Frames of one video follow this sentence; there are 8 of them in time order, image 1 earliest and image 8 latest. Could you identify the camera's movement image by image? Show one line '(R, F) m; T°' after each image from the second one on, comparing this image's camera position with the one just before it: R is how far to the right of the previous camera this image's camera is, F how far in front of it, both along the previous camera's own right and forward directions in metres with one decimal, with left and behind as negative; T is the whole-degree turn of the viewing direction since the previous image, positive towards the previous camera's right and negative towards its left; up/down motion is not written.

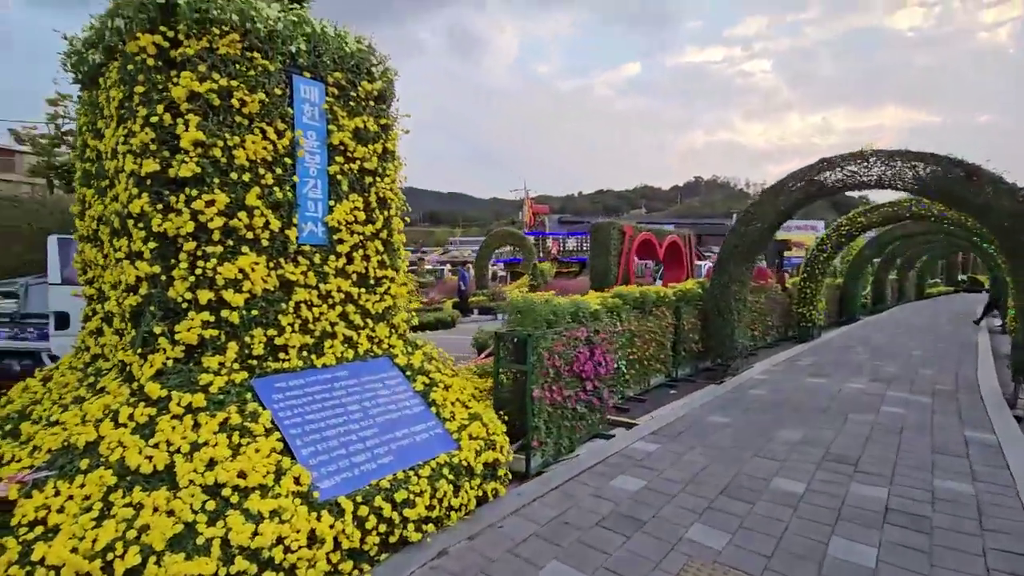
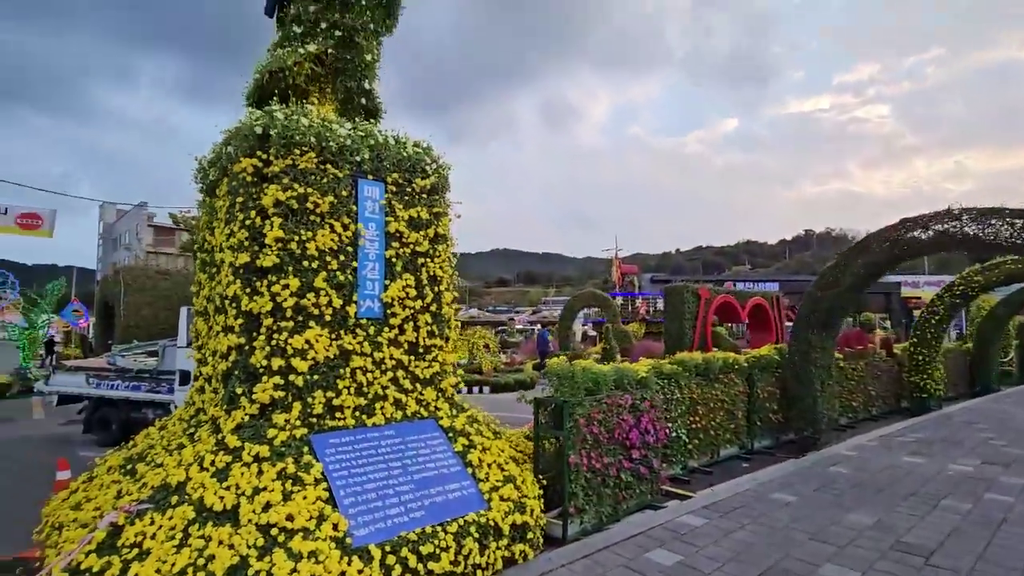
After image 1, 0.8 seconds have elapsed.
(+0.5, -0.3) m; -10°
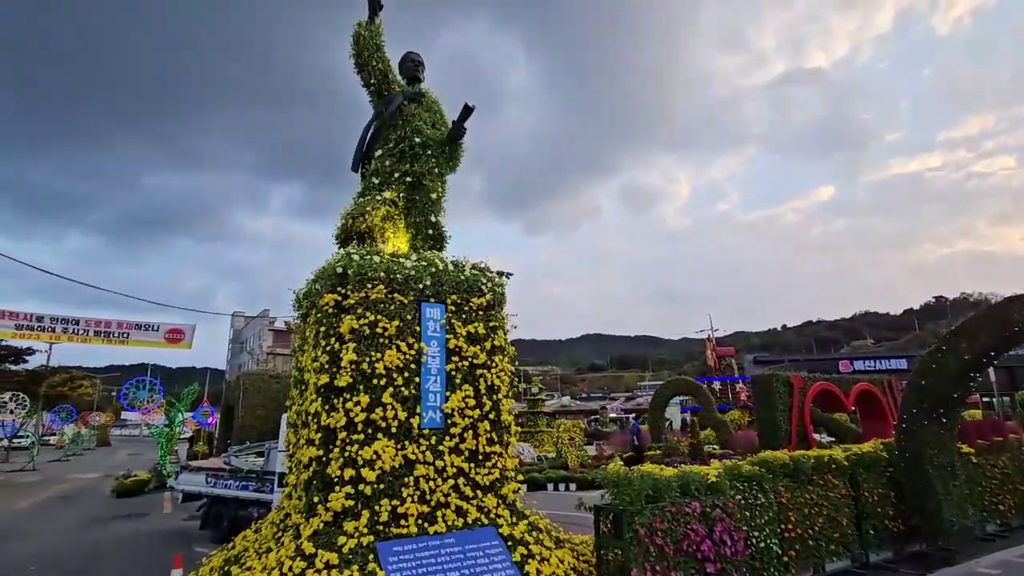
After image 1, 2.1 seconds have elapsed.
(+0.4, -0.3) m; -10°
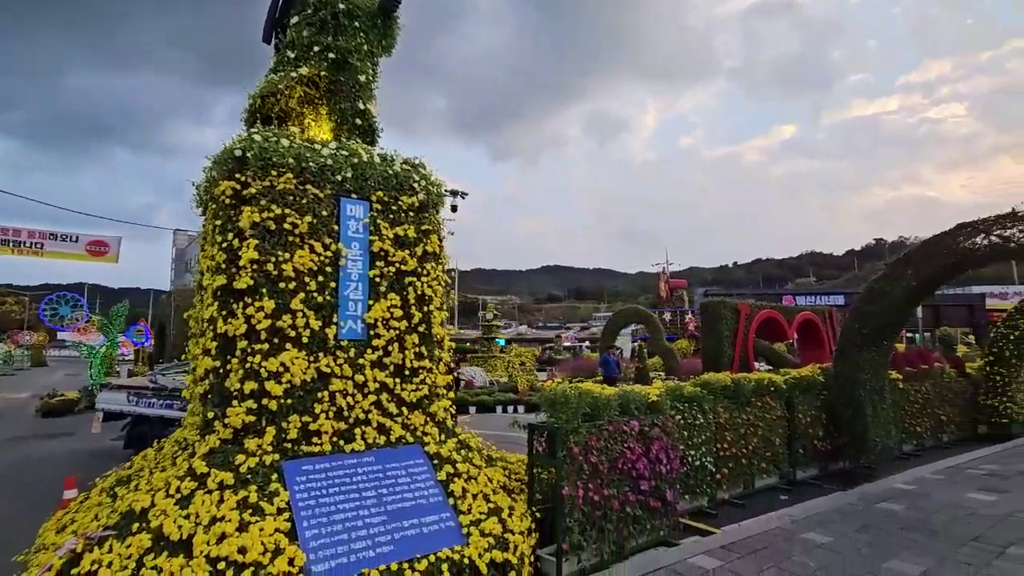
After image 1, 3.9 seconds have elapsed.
(+0.2, +0.5) m; +5°
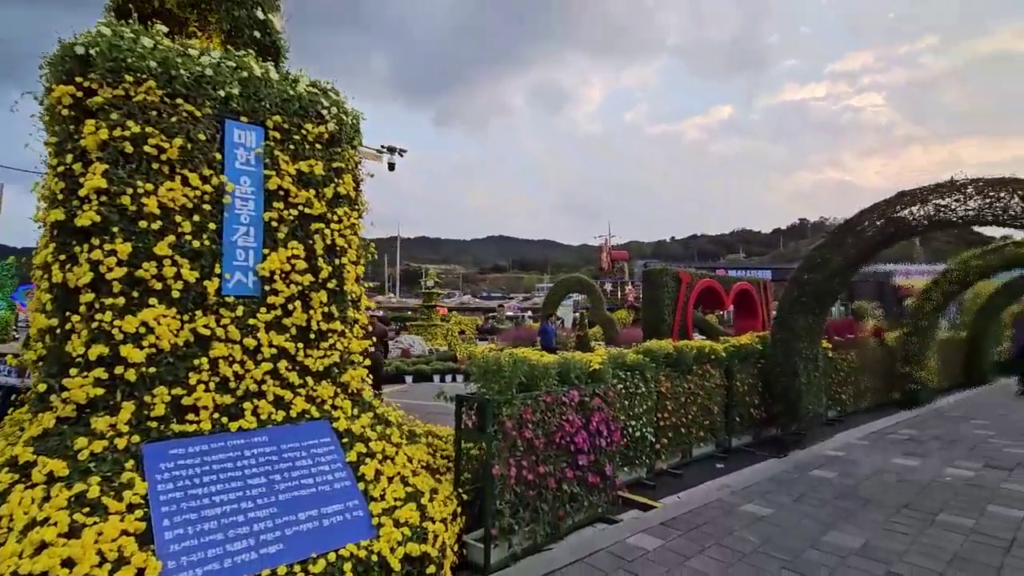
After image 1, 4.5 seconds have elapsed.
(+0.1, +0.5) m; +6°
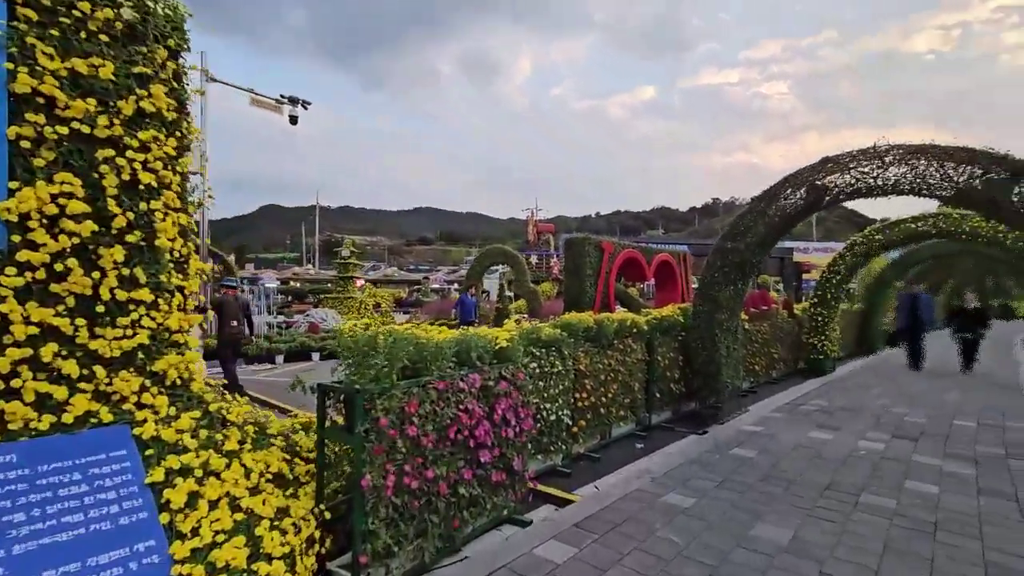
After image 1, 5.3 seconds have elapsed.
(+0.3, +0.7) m; +8°
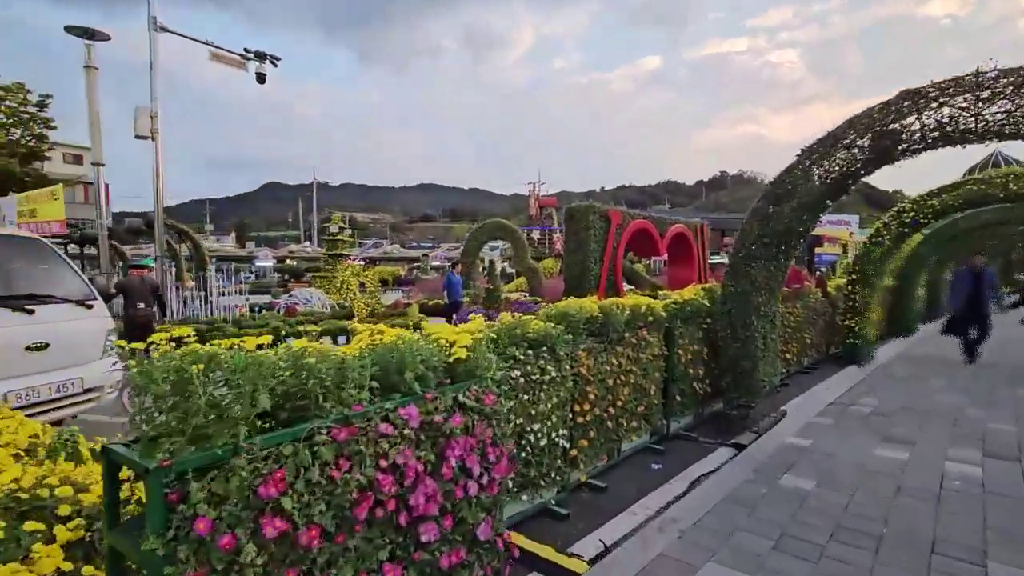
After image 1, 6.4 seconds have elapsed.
(+0.2, +1.3) m; -1°
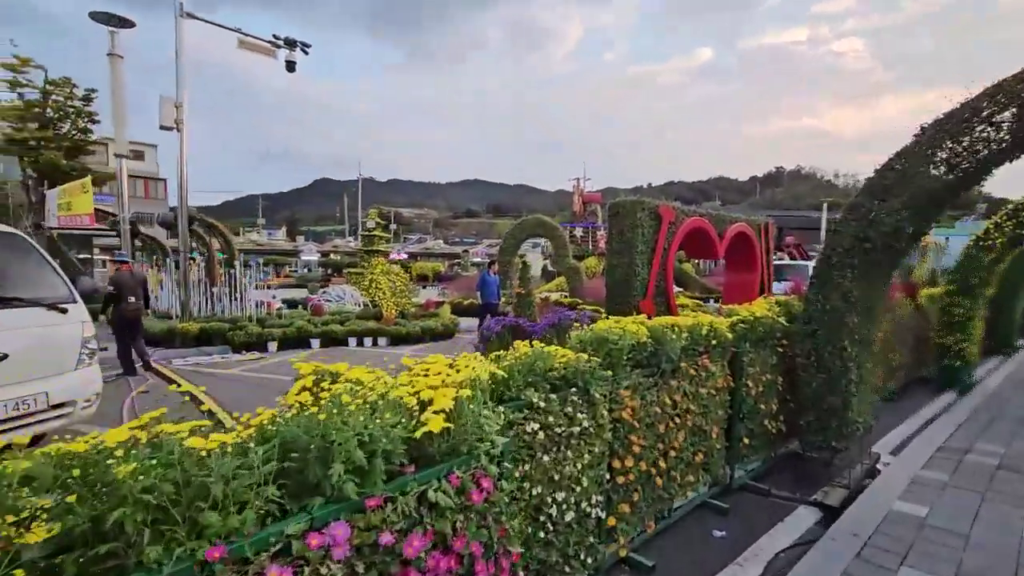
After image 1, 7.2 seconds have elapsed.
(+0.1, +0.9) m; -5°
